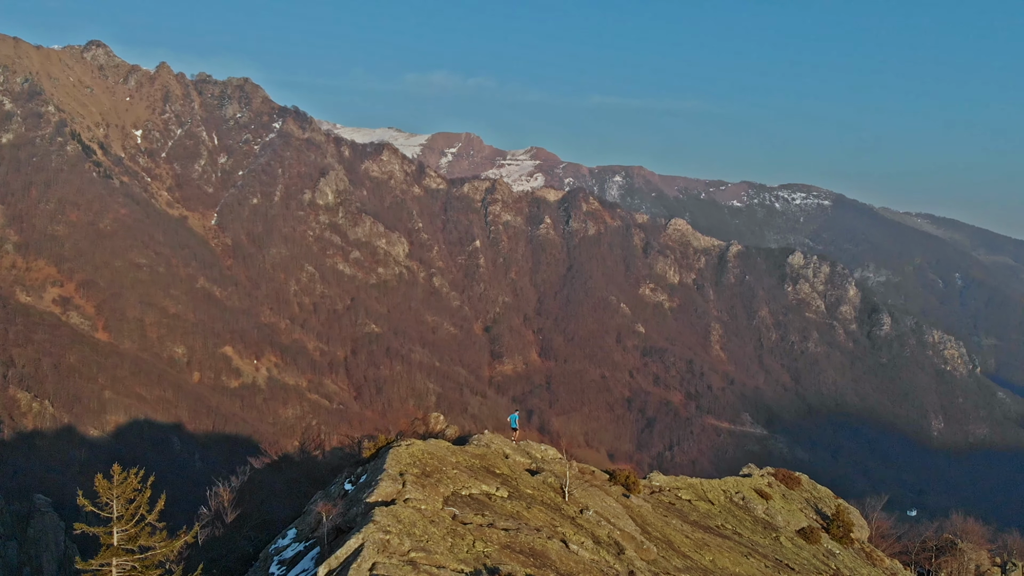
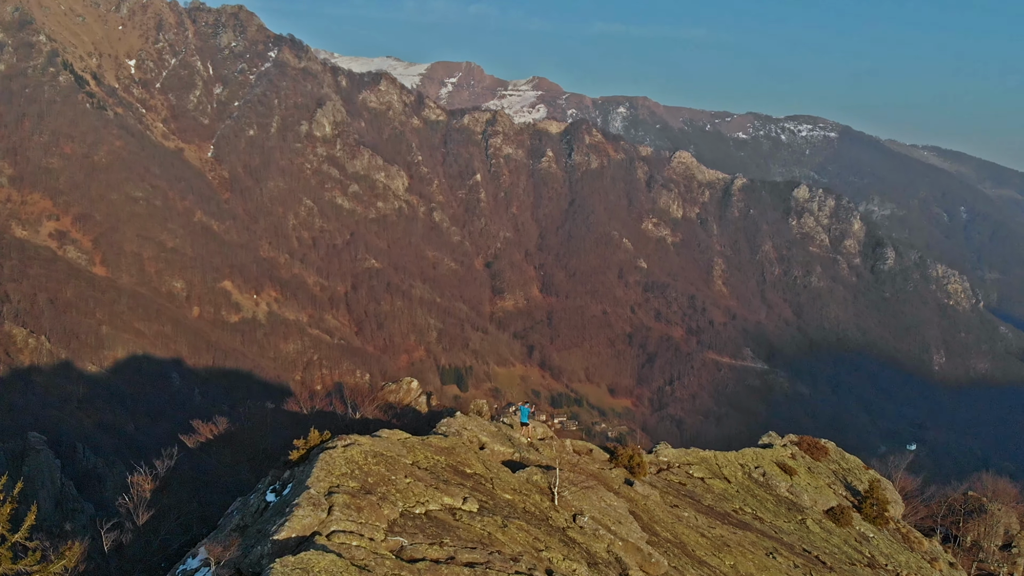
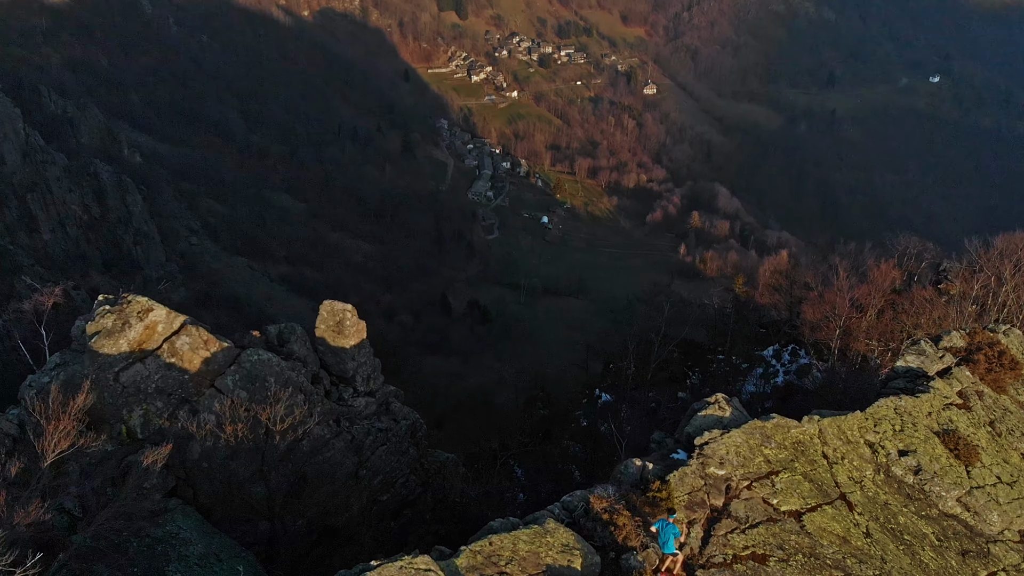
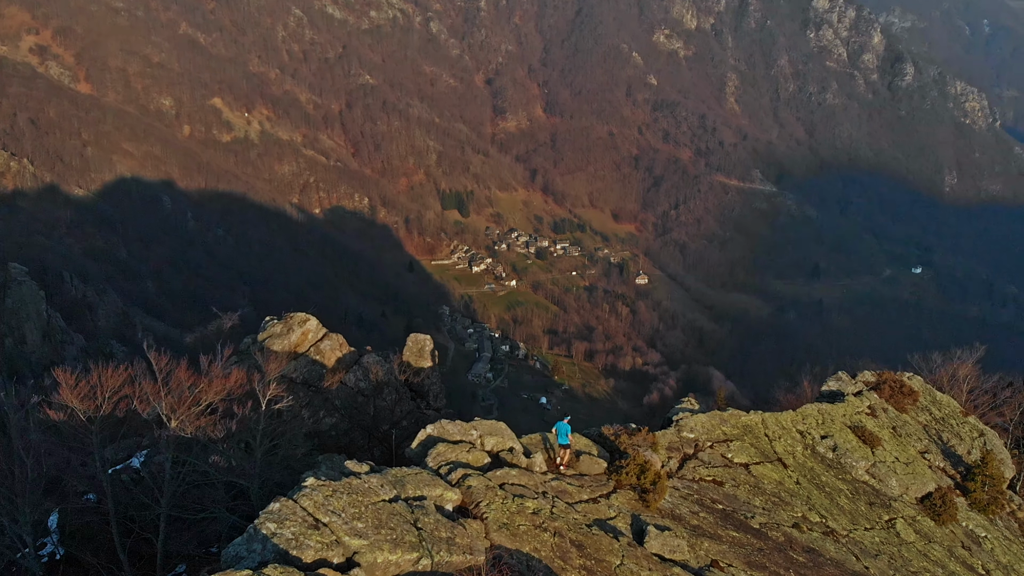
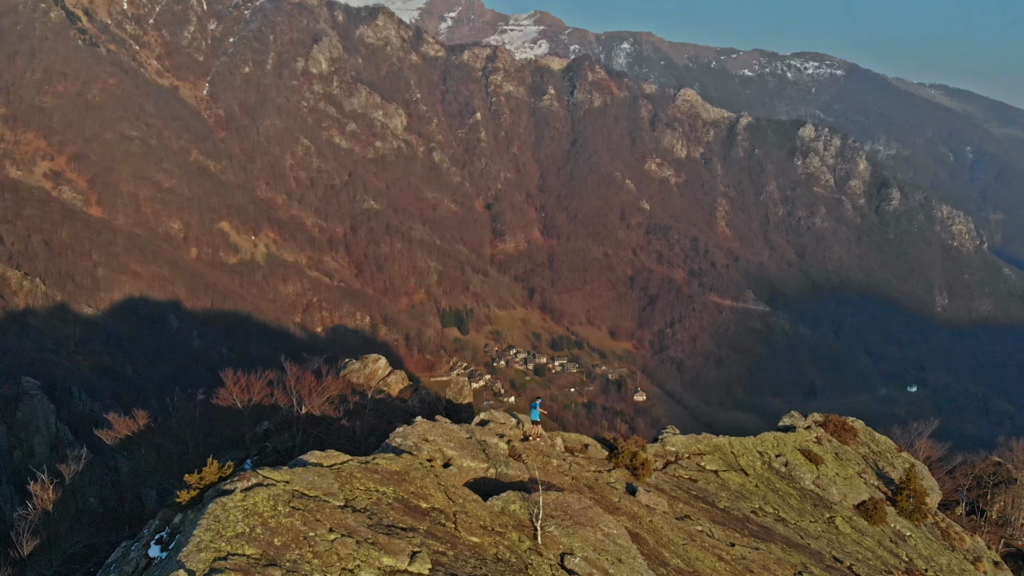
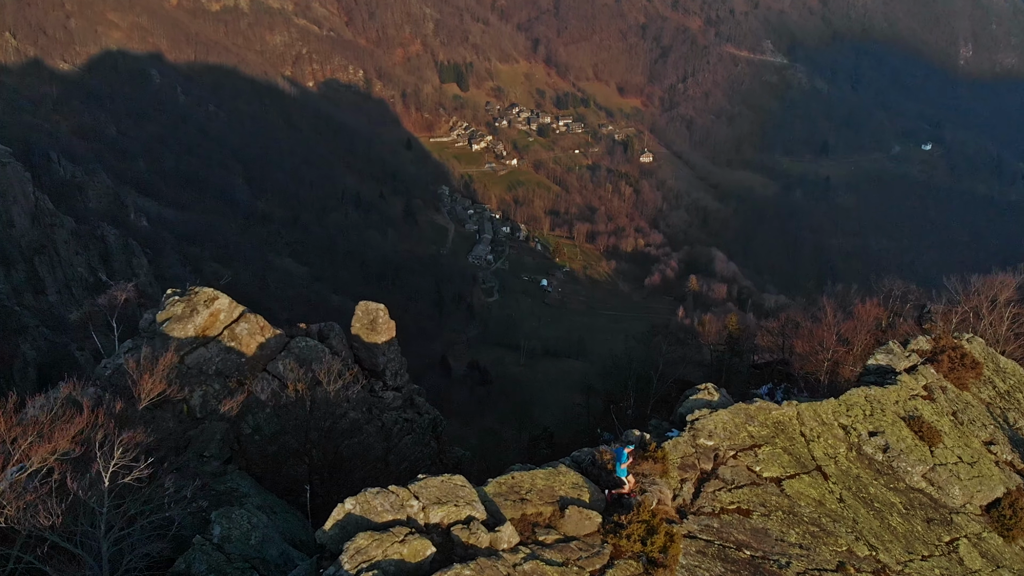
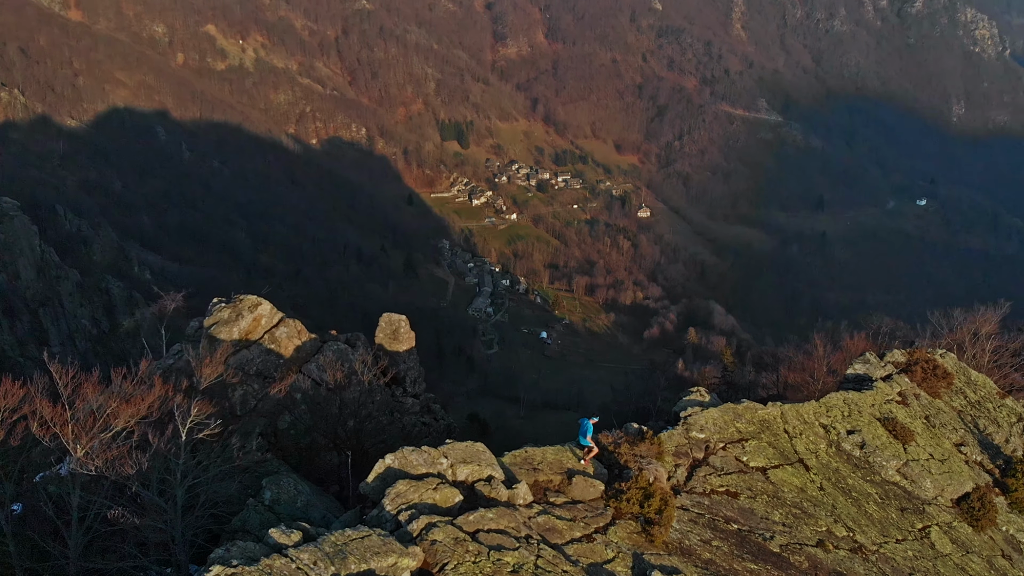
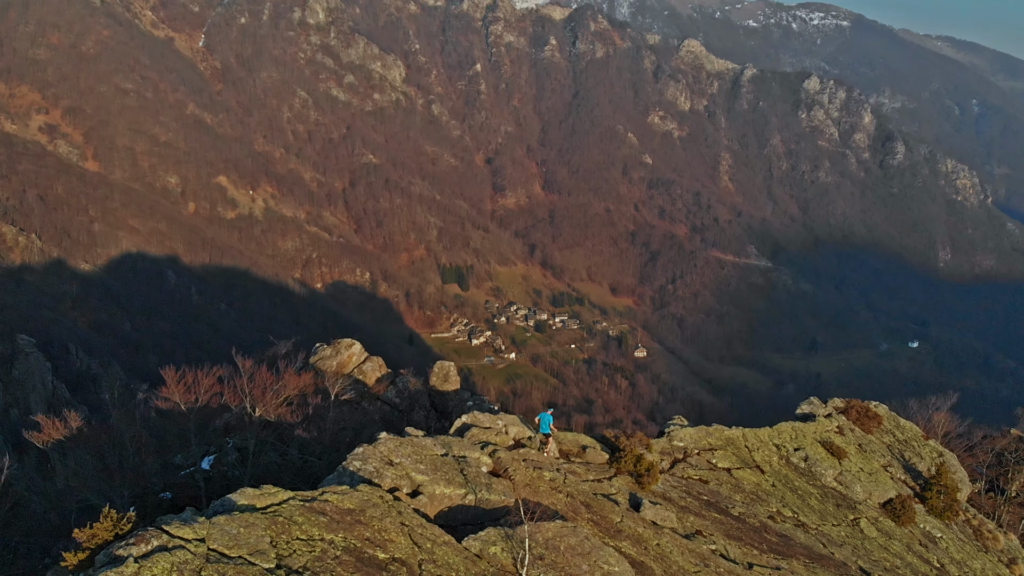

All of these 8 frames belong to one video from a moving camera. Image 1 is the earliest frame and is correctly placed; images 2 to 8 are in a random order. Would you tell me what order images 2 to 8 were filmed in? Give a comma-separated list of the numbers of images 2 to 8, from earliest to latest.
2, 5, 8, 4, 7, 6, 3
